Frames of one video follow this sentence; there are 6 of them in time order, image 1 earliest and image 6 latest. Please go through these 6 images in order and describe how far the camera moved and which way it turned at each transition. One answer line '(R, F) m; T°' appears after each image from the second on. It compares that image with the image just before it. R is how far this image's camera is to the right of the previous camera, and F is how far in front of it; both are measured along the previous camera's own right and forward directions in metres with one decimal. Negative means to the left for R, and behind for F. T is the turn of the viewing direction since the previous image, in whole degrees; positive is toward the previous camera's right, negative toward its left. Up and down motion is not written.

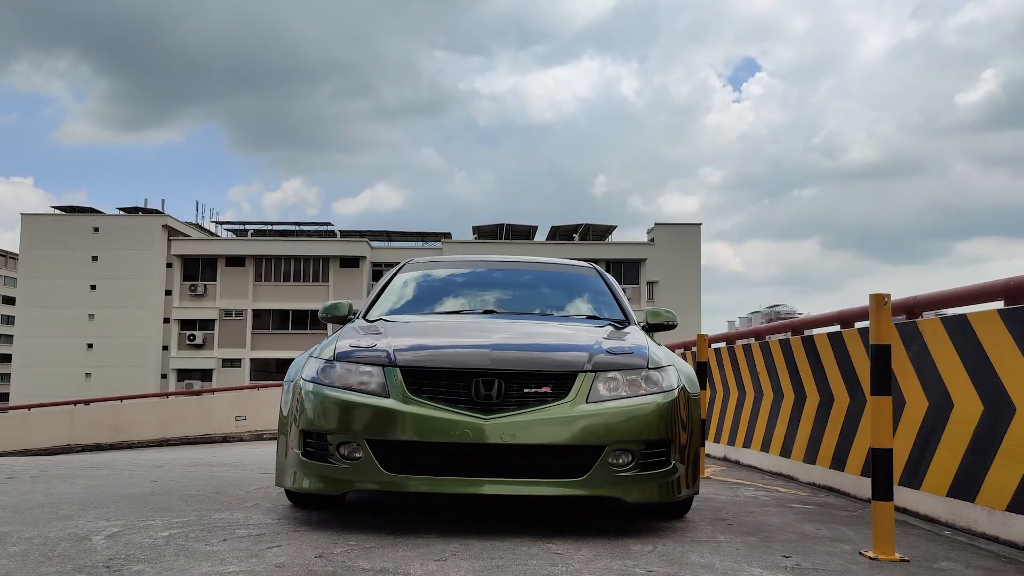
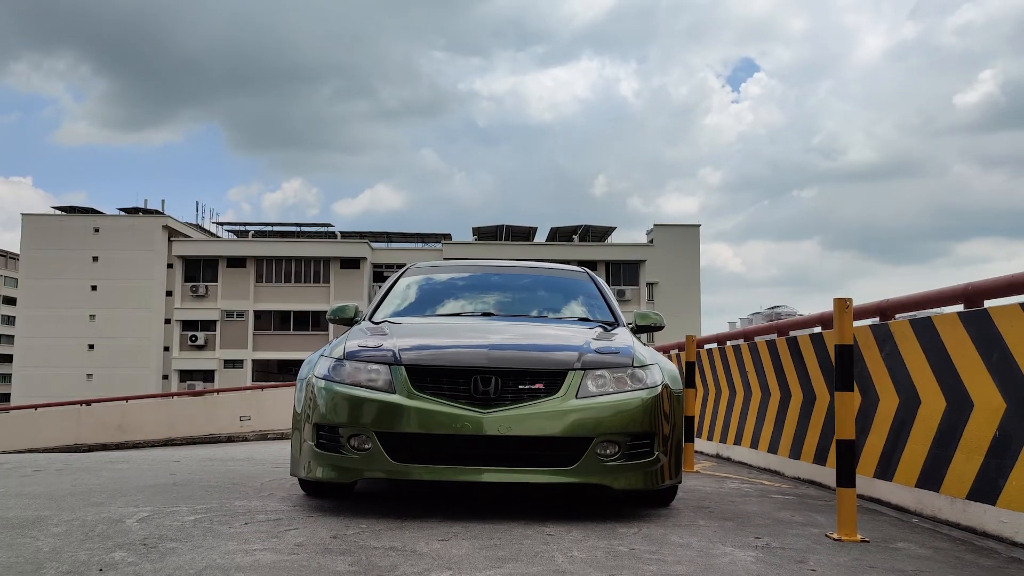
(0.0, -0.3) m; 0°
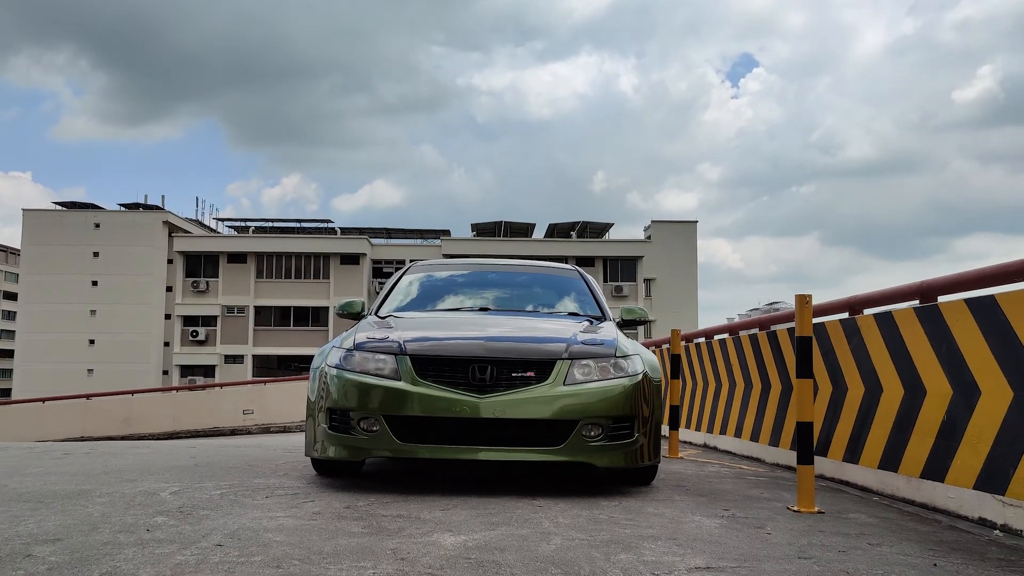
(0.0, -0.4) m; 0°
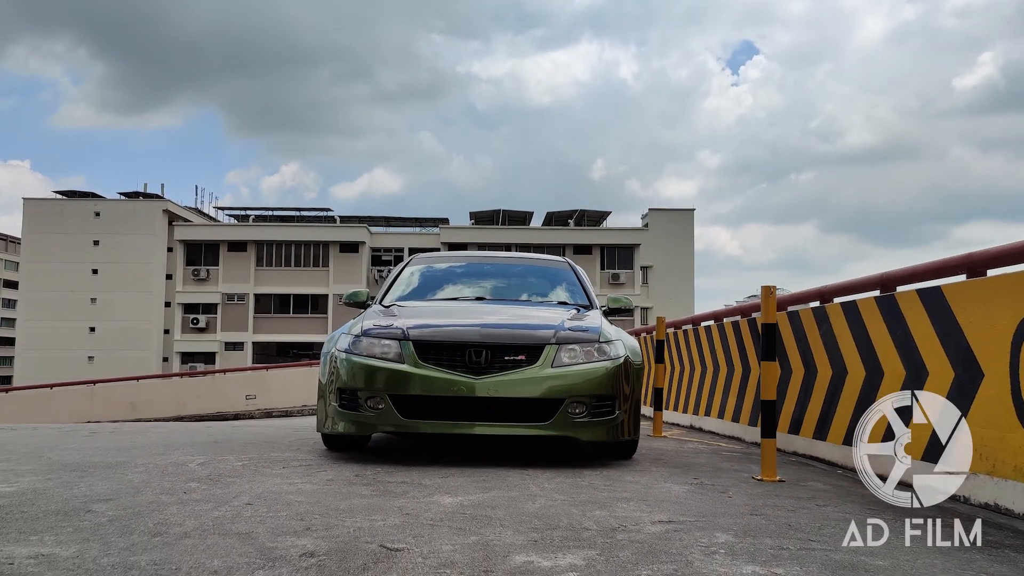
(0.0, -0.4) m; 0°
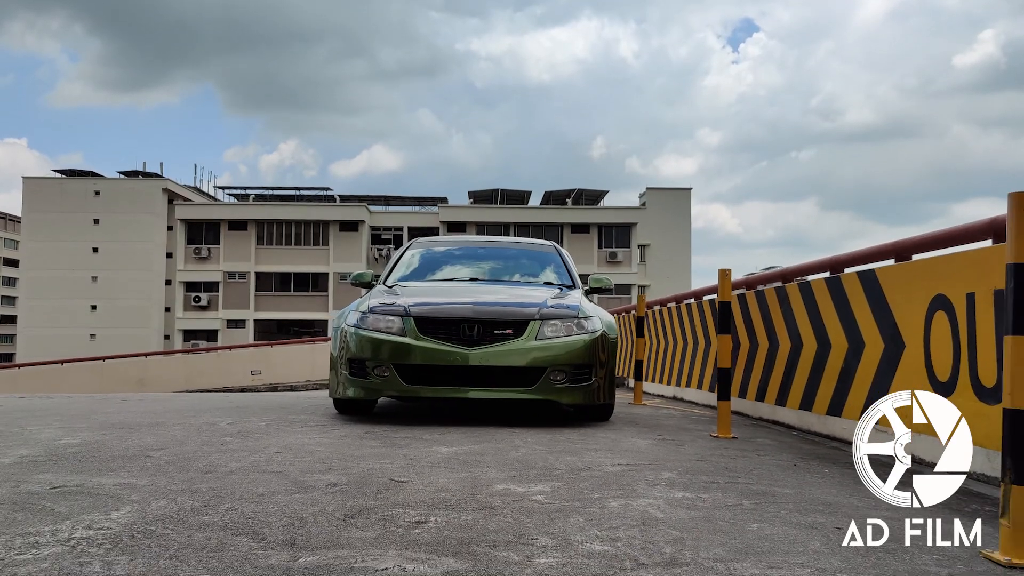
(+0.1, -0.6) m; 0°
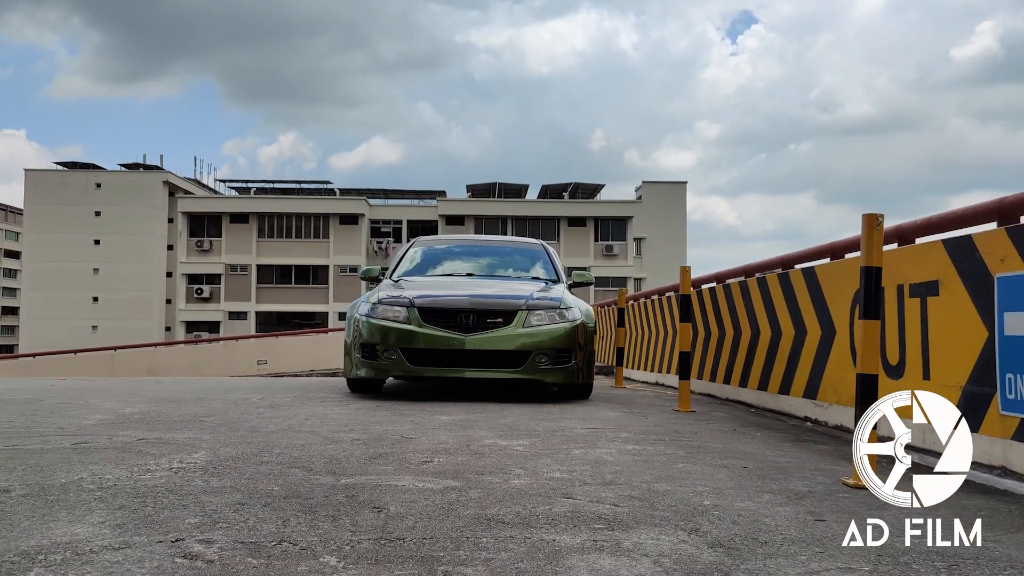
(+0.1, -0.8) m; 0°
